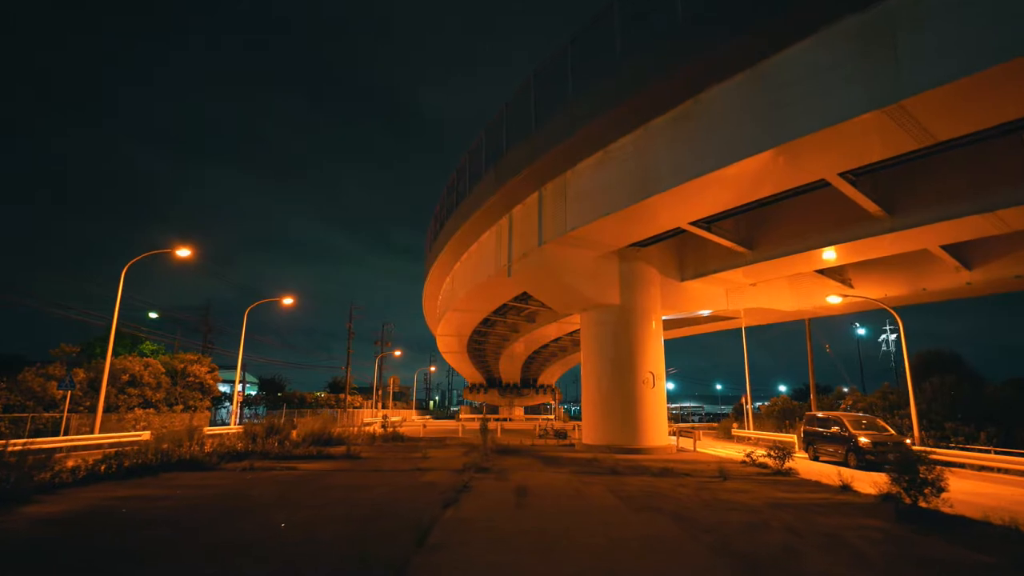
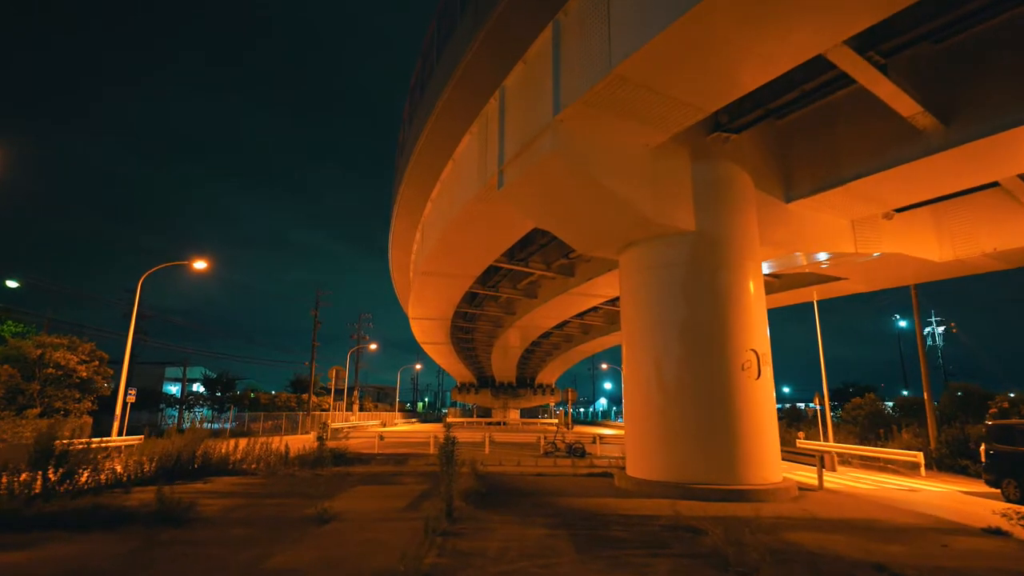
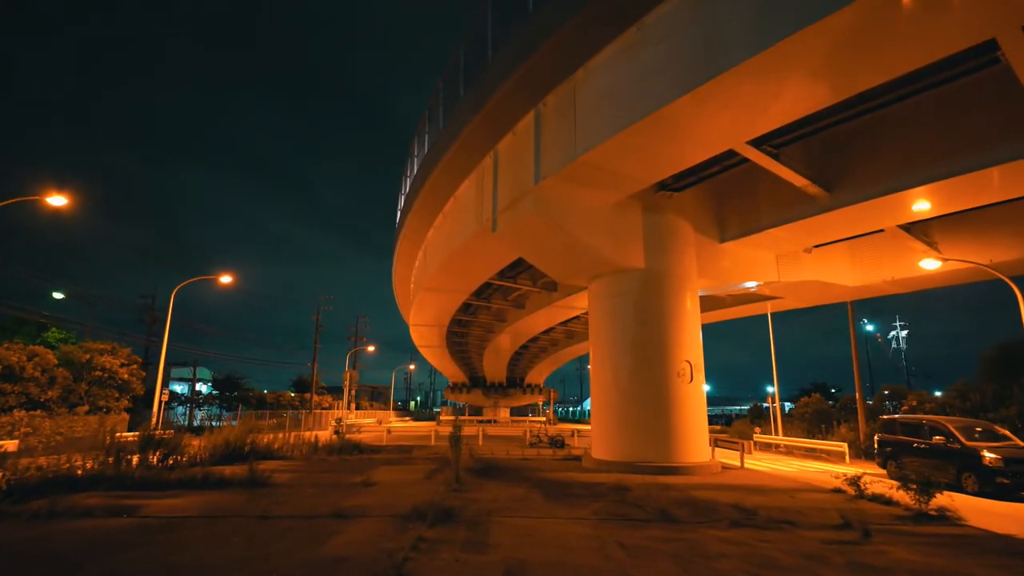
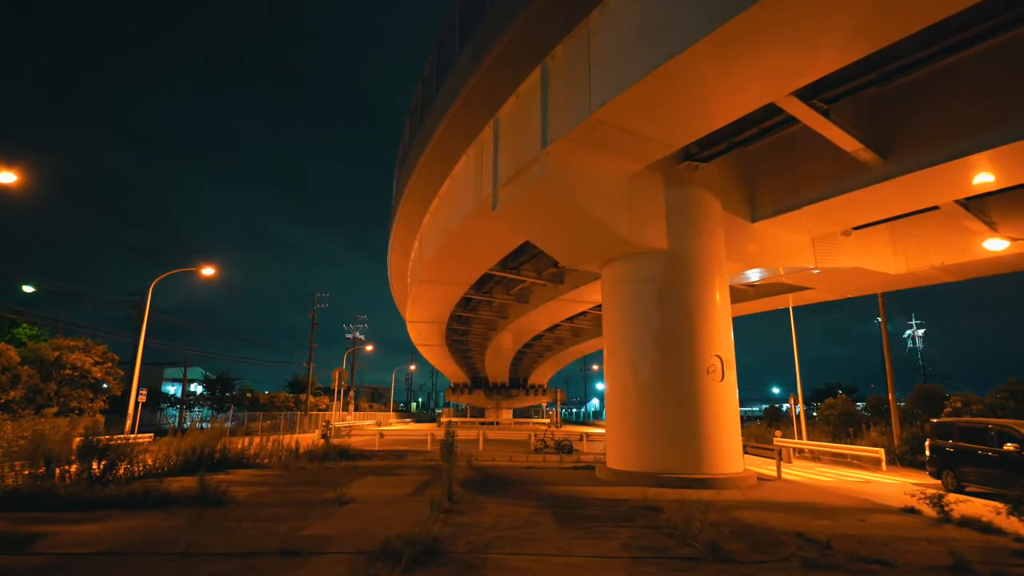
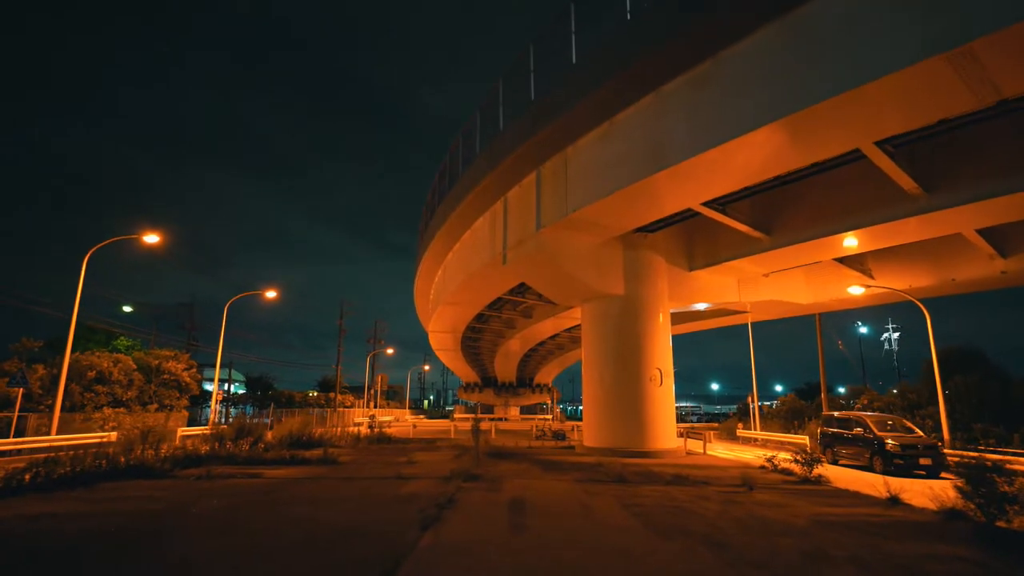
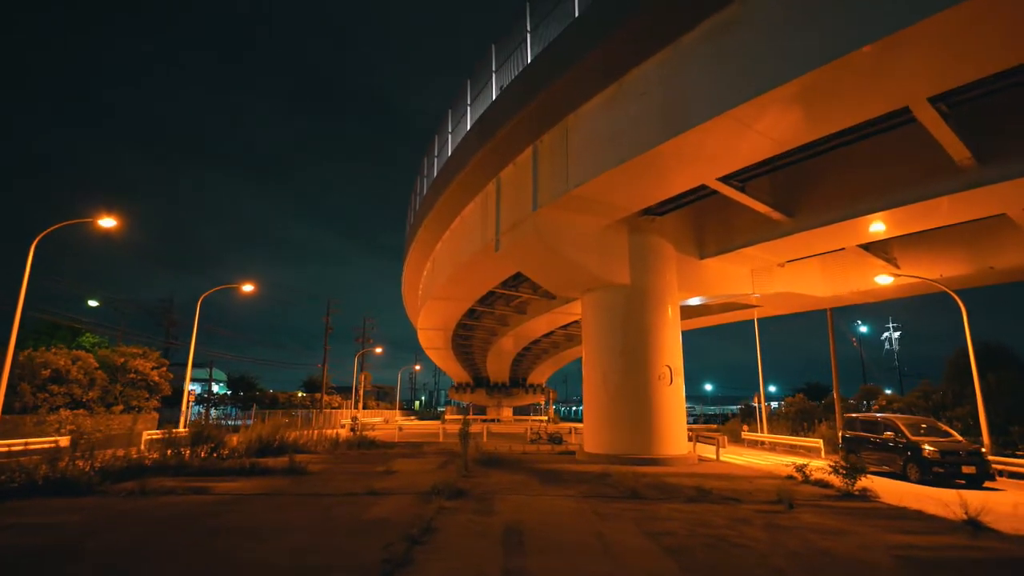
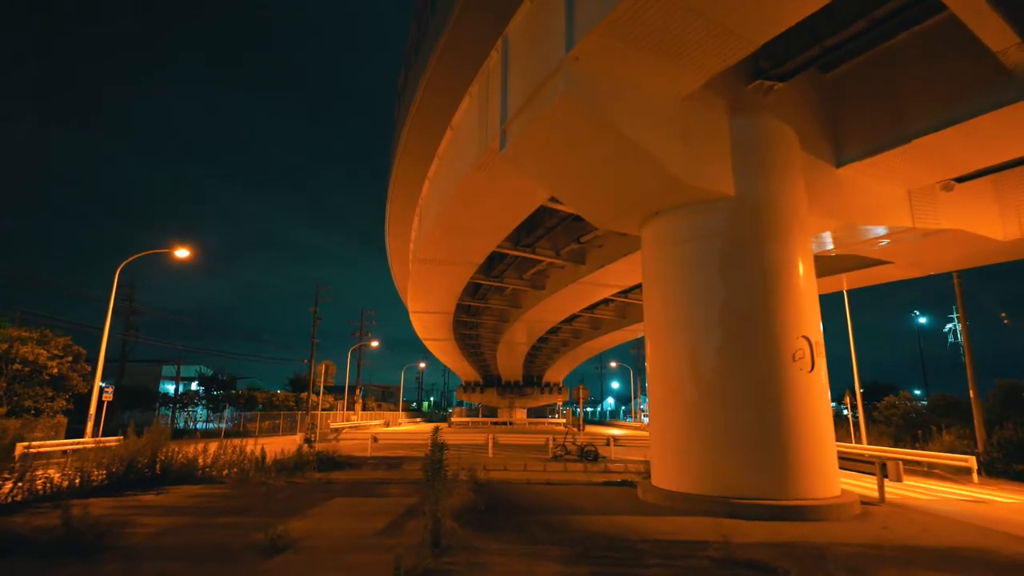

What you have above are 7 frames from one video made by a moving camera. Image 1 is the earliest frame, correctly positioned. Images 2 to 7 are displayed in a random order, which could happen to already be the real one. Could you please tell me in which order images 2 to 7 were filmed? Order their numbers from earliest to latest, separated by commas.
5, 6, 3, 4, 2, 7
